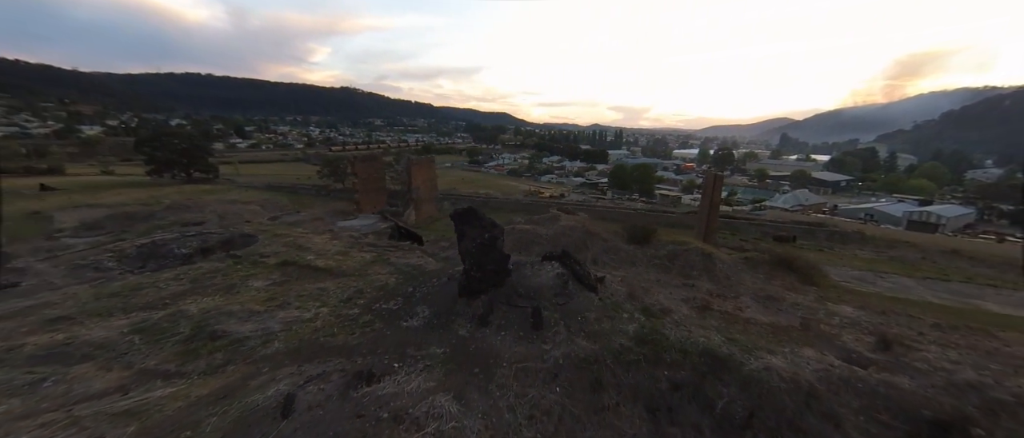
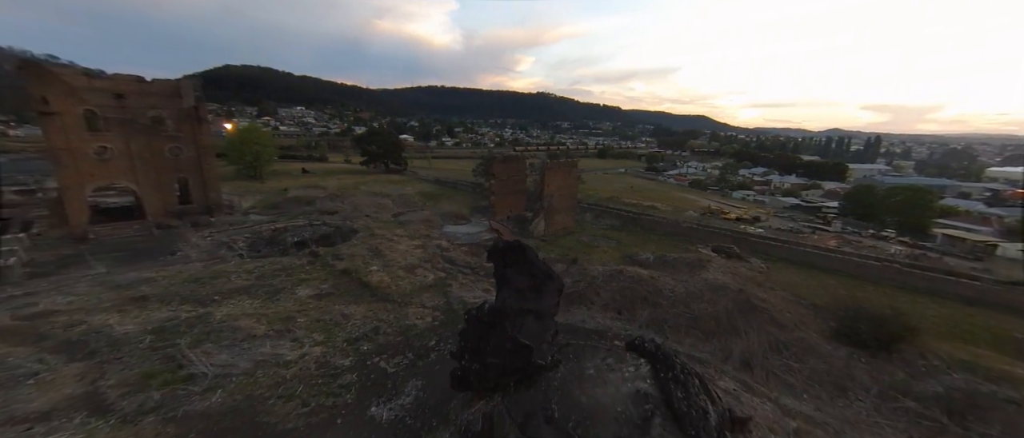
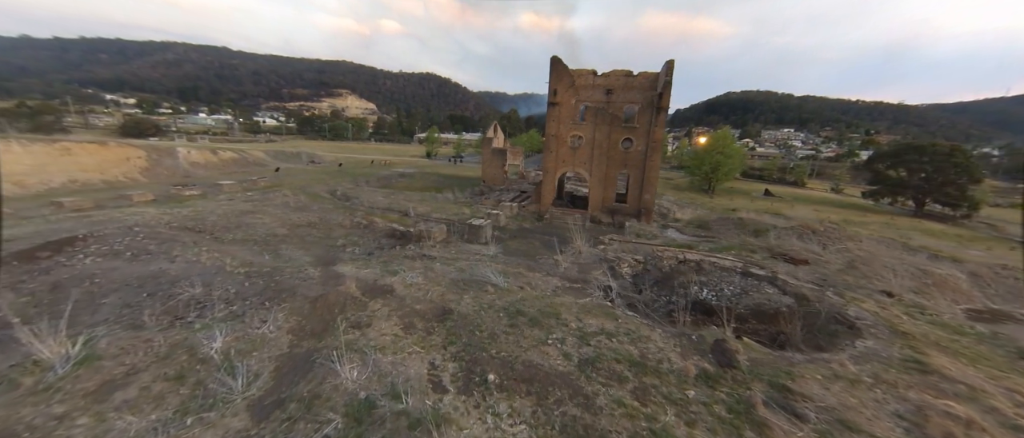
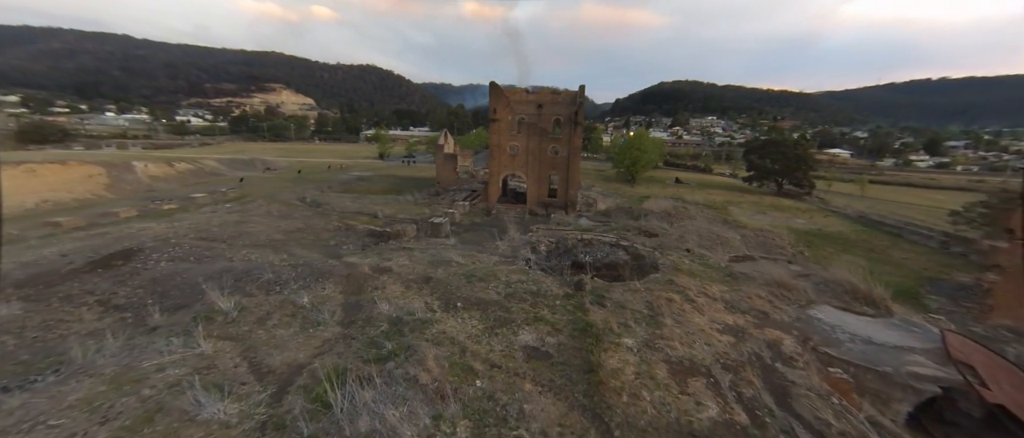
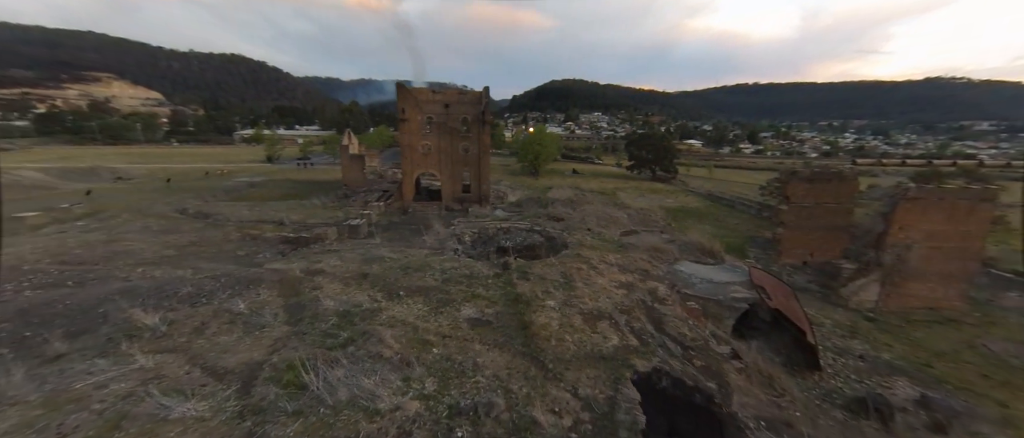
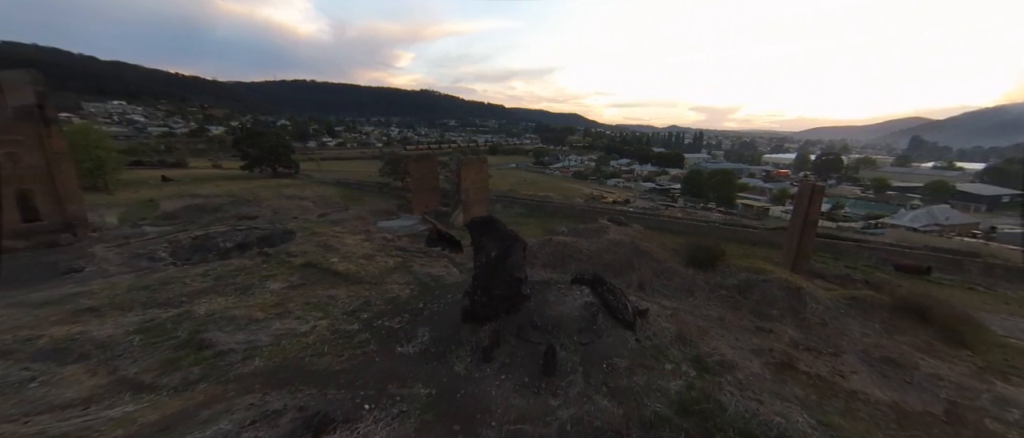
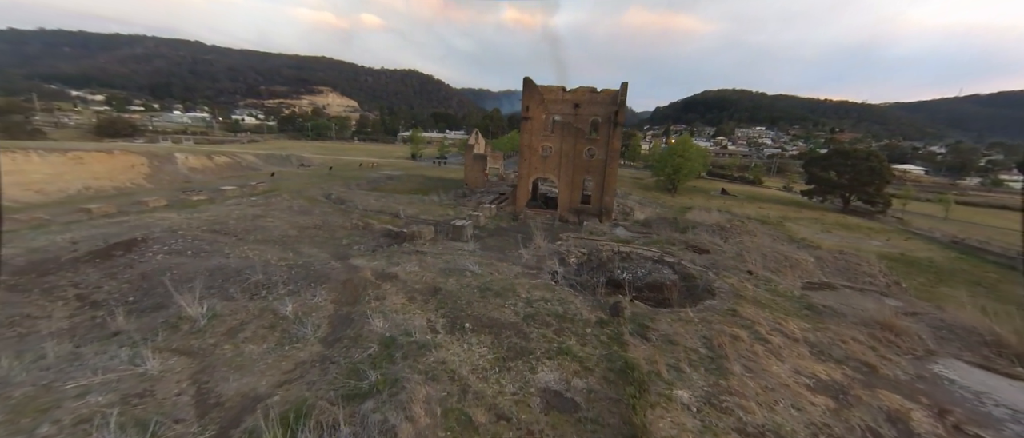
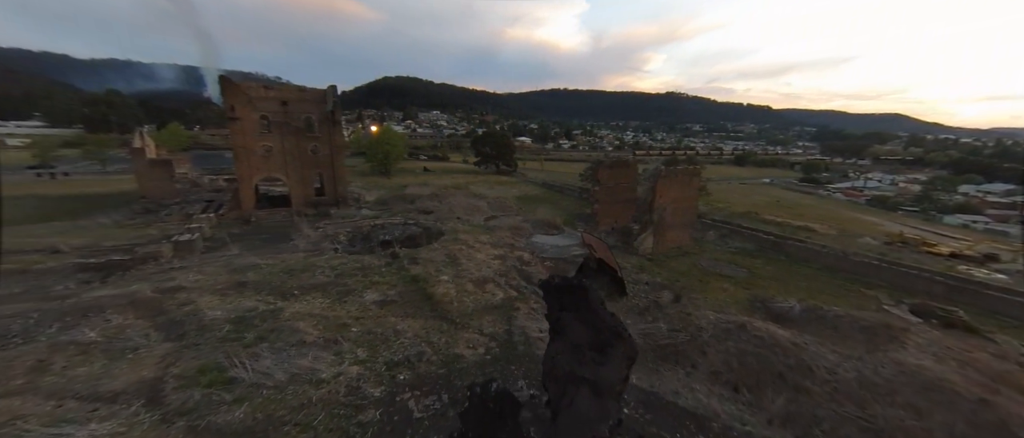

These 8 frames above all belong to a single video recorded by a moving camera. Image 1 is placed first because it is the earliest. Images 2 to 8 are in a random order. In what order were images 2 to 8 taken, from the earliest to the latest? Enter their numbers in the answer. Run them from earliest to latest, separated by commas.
6, 2, 8, 5, 4, 7, 3
